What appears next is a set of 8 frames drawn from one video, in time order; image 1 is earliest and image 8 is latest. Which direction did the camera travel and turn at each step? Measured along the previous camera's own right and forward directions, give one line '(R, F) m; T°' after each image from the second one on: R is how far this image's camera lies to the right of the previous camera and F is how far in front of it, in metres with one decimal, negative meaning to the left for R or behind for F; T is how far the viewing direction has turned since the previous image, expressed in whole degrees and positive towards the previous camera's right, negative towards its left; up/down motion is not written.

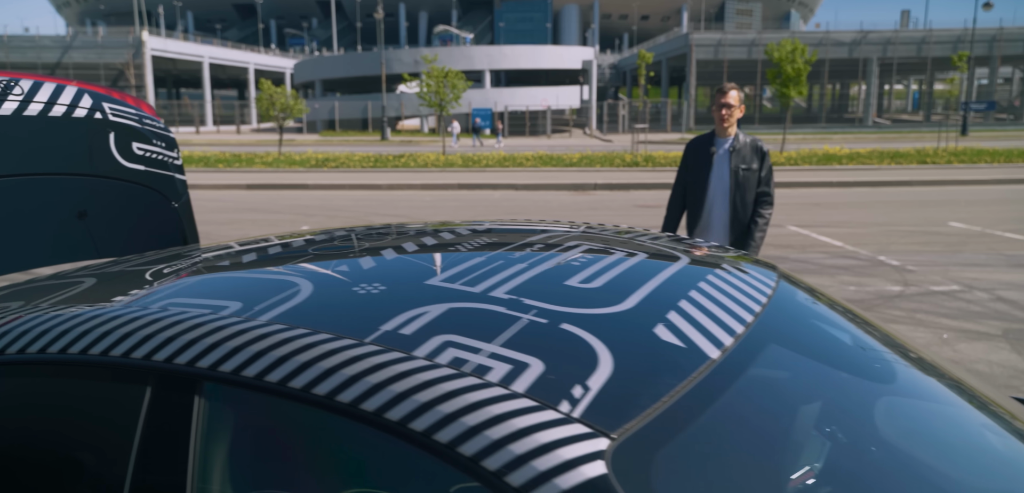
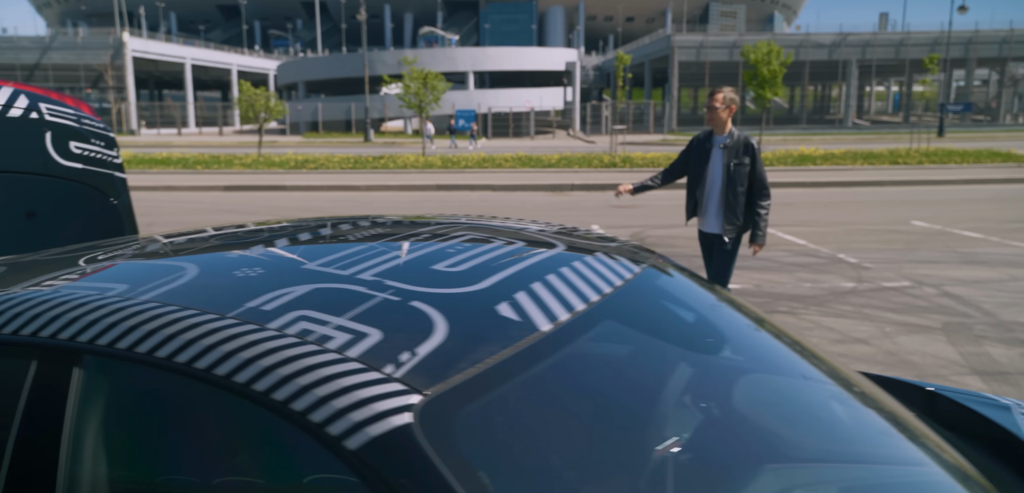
(+0.3, -0.2) m; +1°
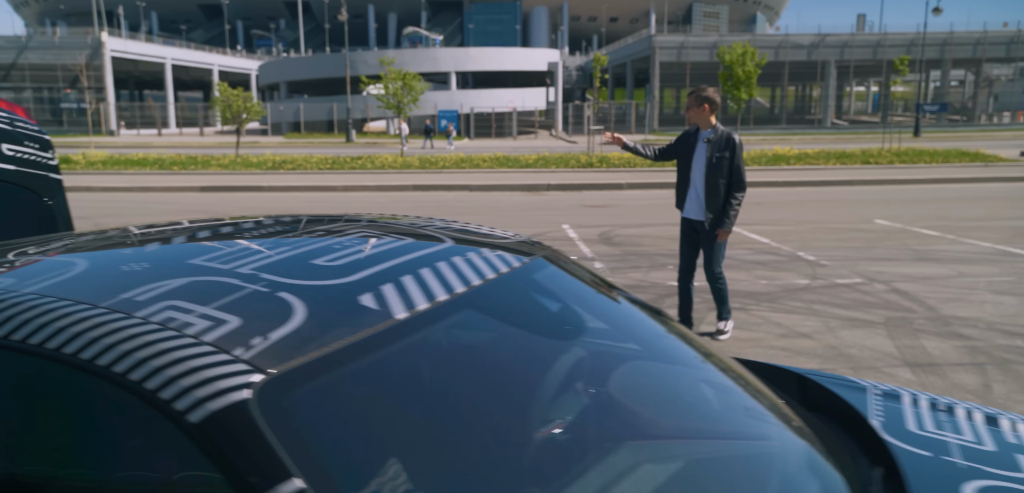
(+0.3, -0.1) m; +1°
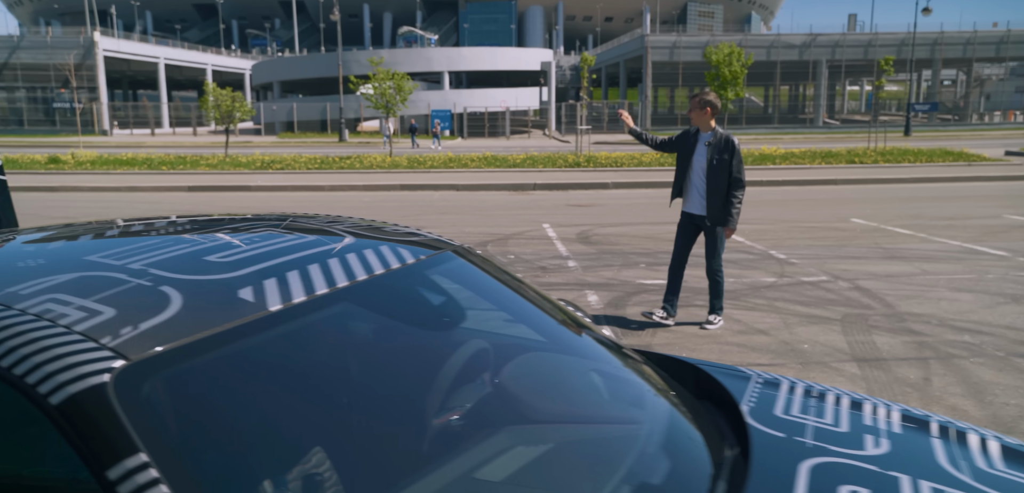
(+0.3, -0.1) m; 0°
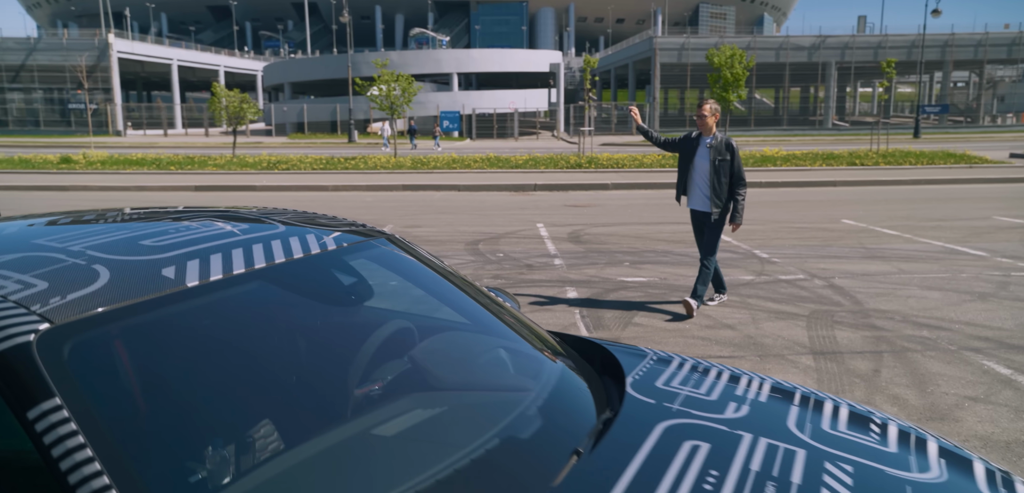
(+0.3, -0.2) m; -1°
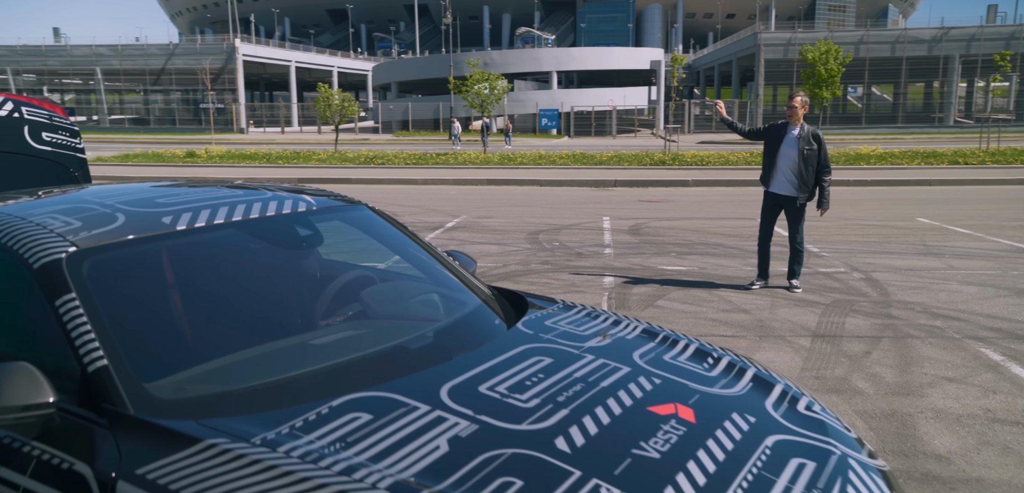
(+0.7, -0.5) m; -8°
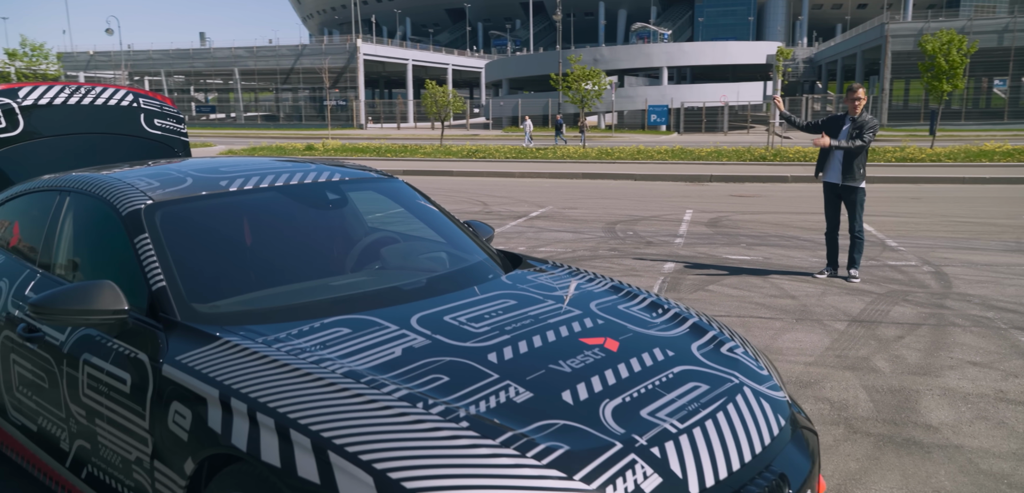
(+0.5, -0.4) m; -9°
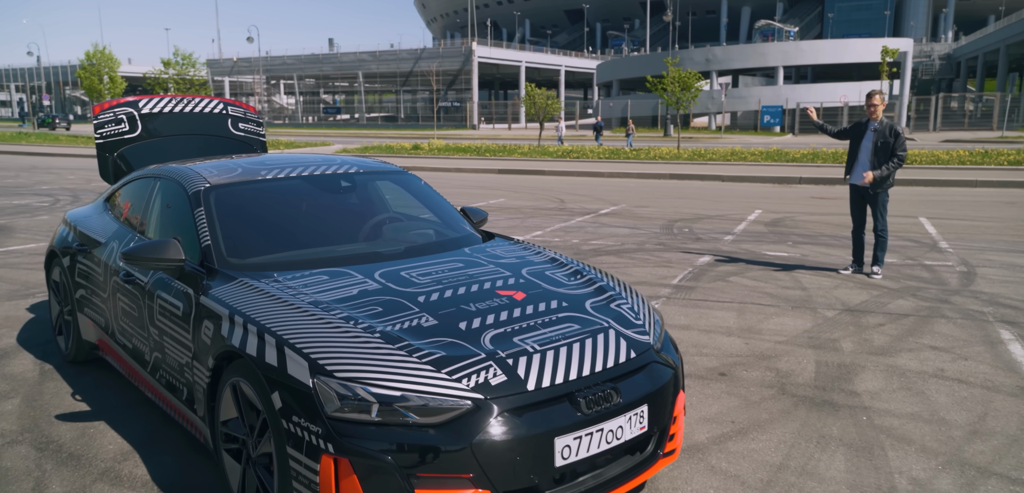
(+0.8, -0.7) m; -9°
